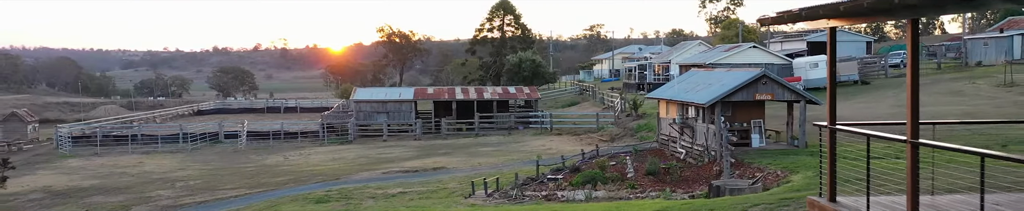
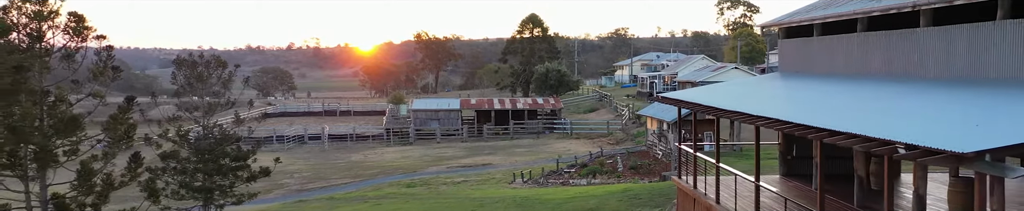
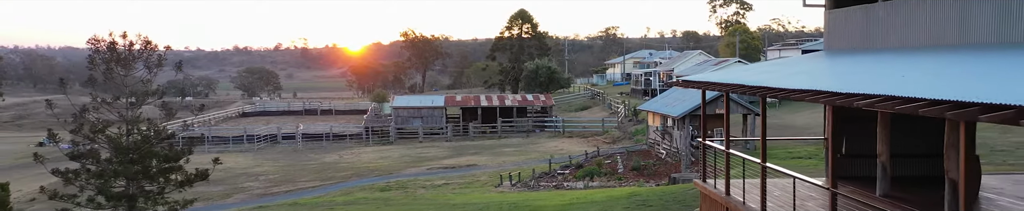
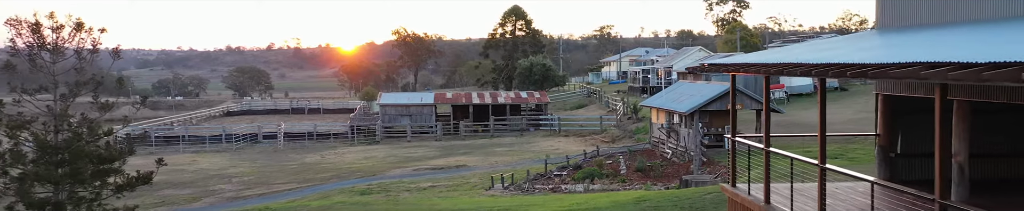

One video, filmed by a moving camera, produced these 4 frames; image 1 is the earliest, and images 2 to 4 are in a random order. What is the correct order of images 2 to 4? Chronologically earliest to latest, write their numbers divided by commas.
4, 3, 2
